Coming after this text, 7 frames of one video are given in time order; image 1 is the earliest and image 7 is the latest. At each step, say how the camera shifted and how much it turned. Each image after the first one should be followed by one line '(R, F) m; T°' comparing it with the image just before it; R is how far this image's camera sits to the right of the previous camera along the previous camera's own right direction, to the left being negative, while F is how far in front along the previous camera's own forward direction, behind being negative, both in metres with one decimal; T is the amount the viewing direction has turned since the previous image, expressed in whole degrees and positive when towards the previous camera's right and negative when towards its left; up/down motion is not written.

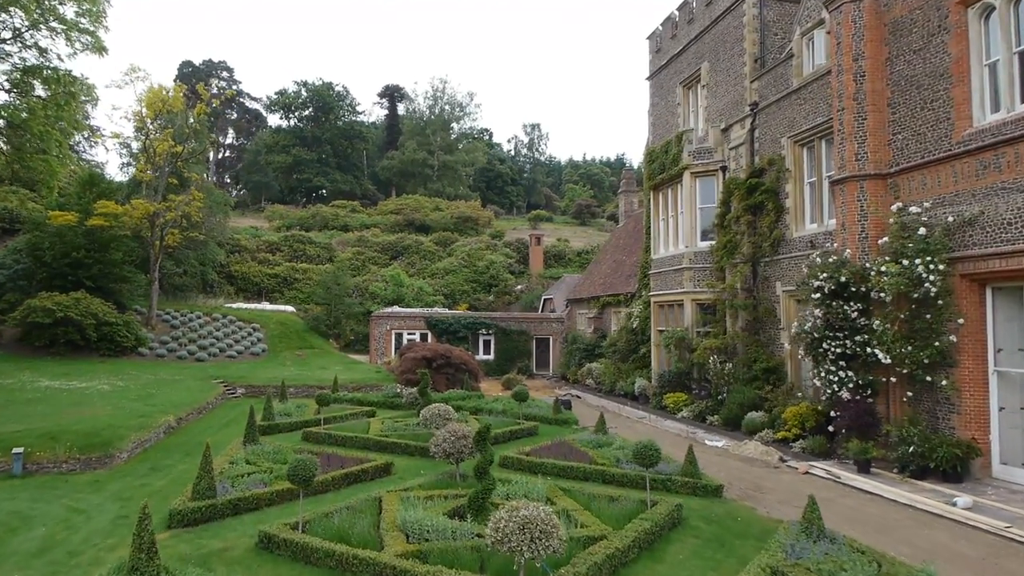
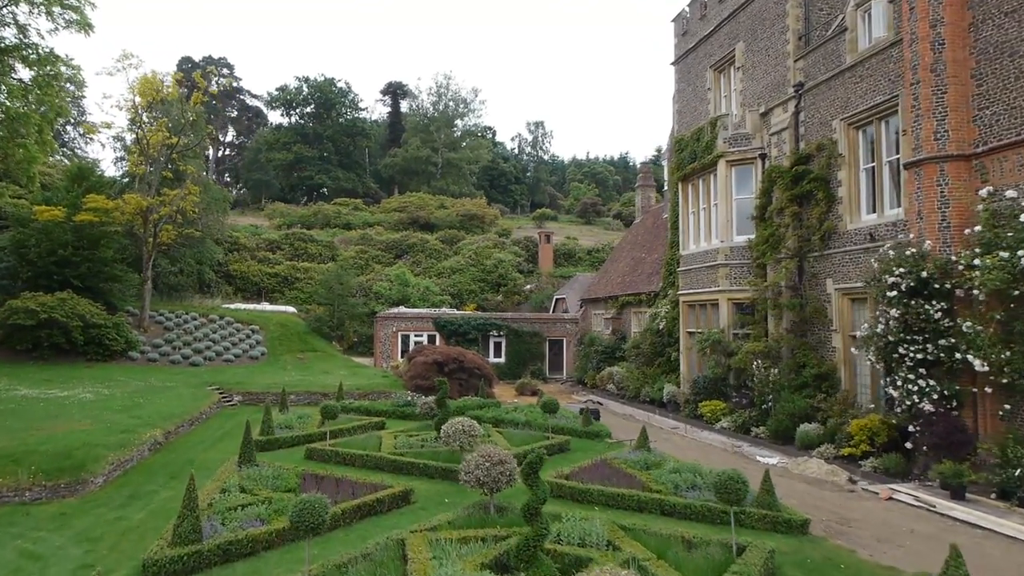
(-0.5, +1.6) m; 0°
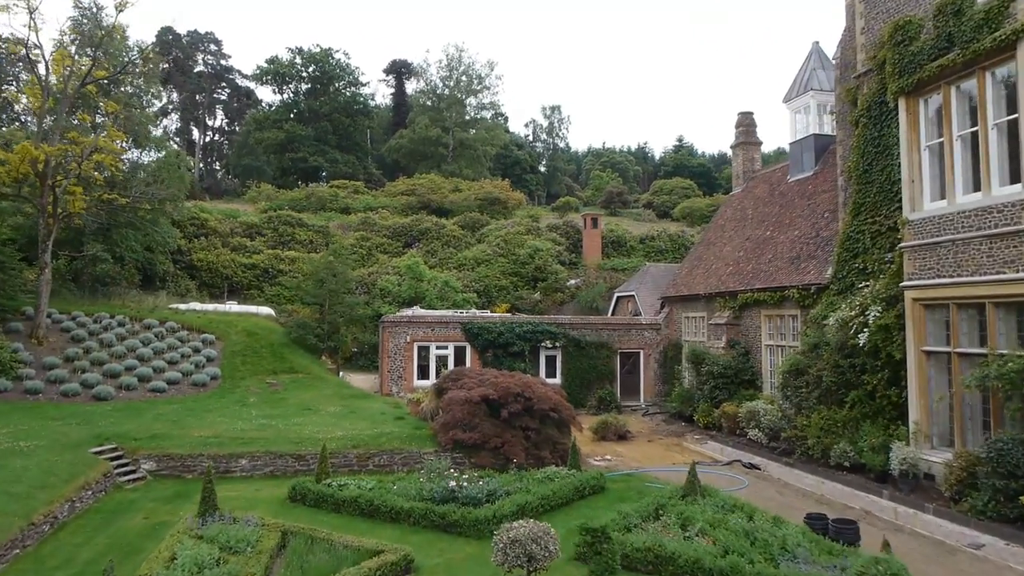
(-1.8, +8.8) m; 0°
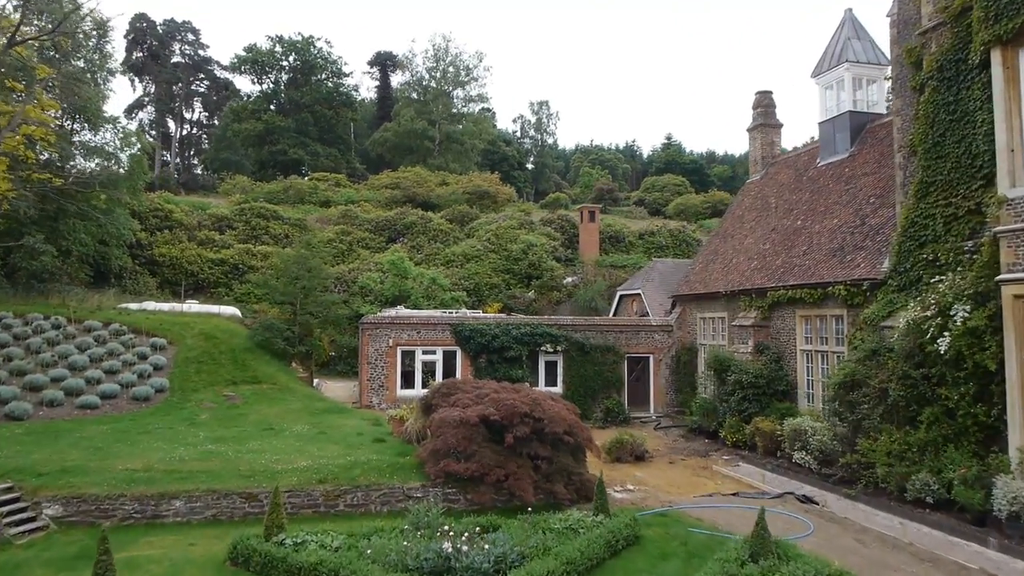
(-0.3, +2.5) m; +1°
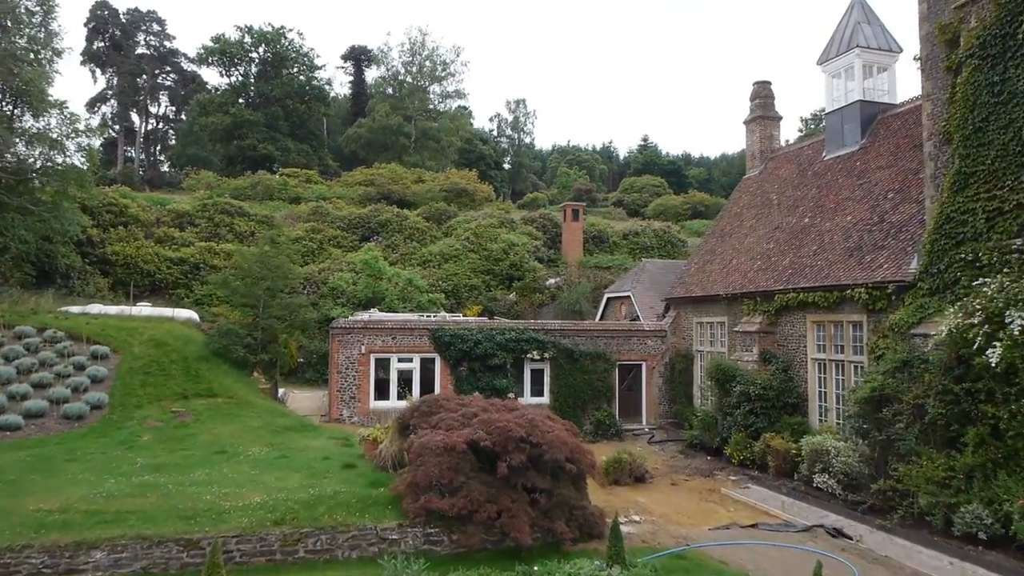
(-0.2, +1.6) m; +2°
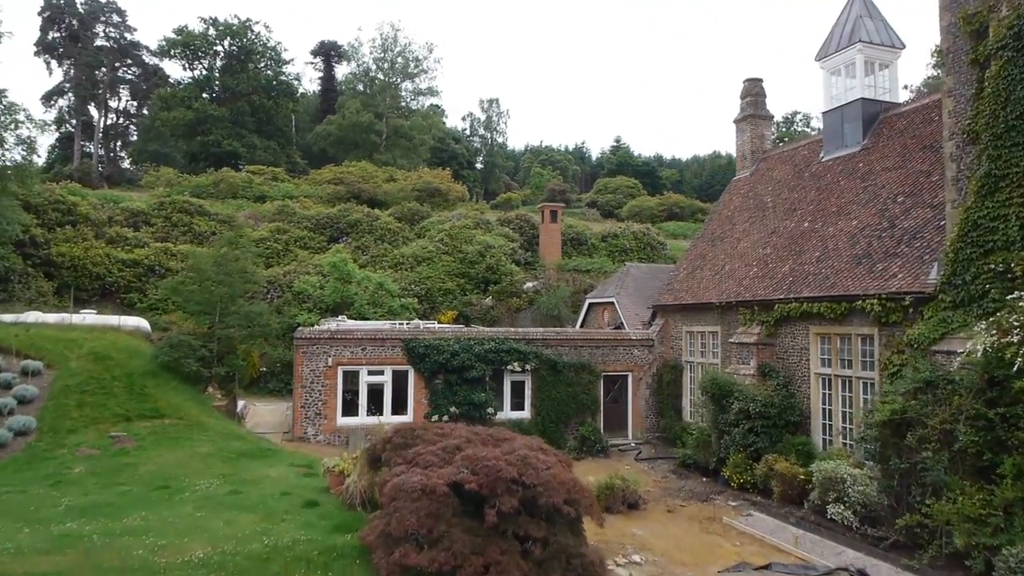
(-0.2, +1.3) m; +2°
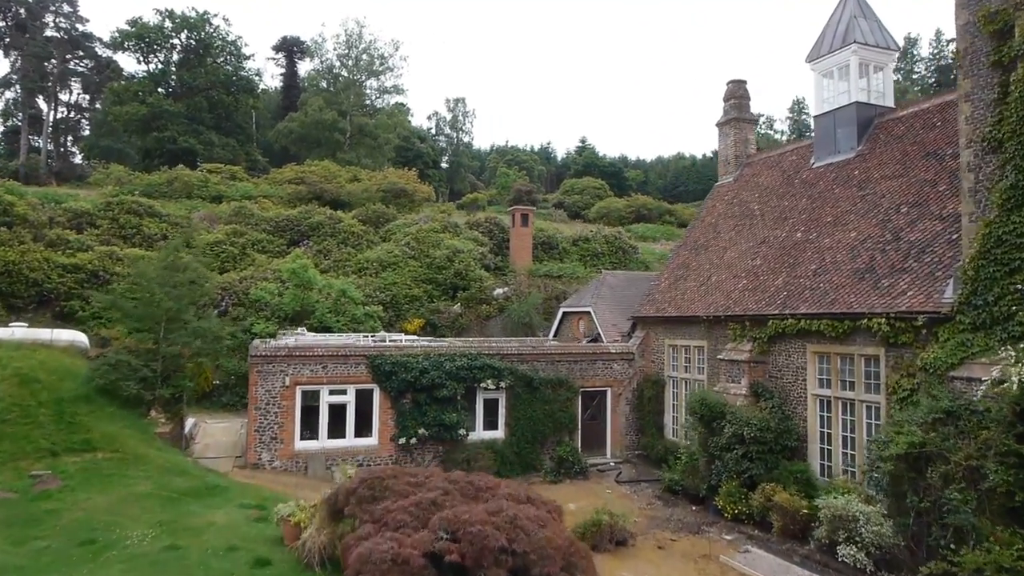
(-0.2, +1.2) m; +3°
